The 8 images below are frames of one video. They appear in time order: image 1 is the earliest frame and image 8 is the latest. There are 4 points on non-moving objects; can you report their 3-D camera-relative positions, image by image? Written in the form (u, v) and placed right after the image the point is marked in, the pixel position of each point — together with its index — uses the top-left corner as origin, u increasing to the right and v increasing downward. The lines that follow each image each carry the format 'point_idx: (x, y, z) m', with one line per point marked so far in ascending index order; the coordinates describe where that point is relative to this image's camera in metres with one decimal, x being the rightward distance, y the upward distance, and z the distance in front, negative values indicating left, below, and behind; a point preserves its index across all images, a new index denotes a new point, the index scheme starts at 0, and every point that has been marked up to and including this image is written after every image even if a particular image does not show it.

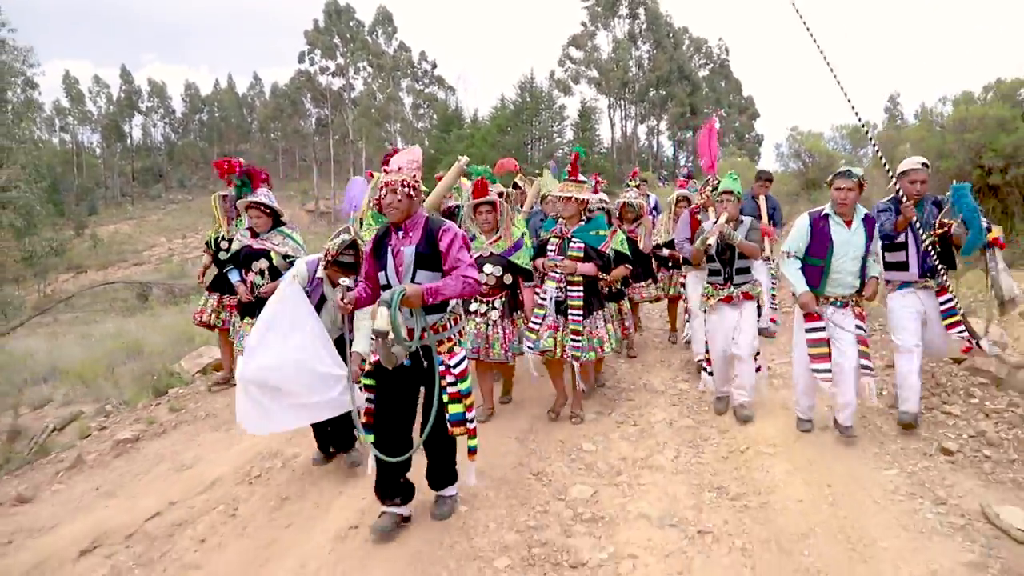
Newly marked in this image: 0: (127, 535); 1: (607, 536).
0: (-1.7, -1.1, +3.6) m
1: (+0.4, -1.1, +3.5) m
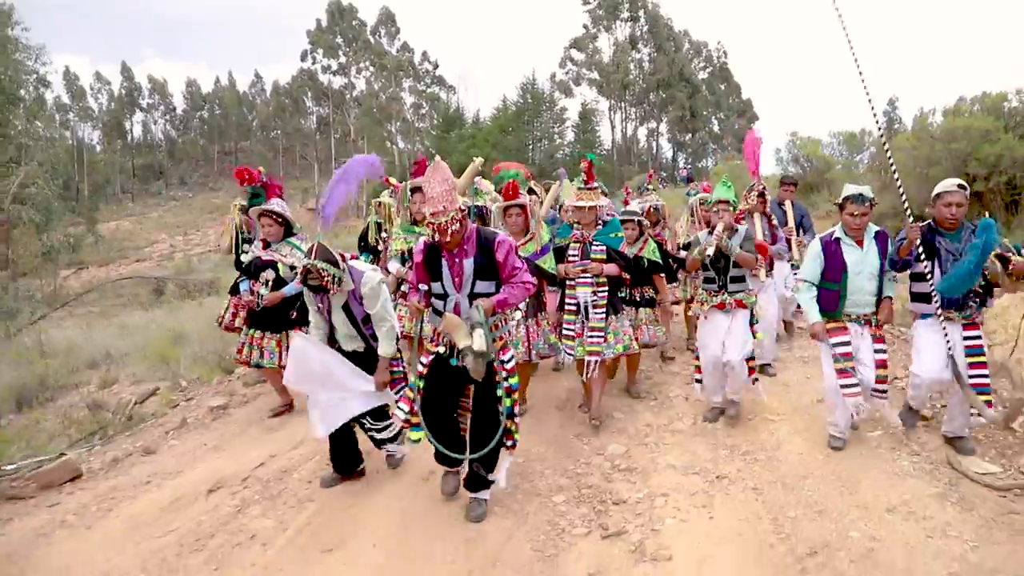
0: (-1.5, -1.0, +4.3) m
1: (+0.7, -1.0, +4.2) m
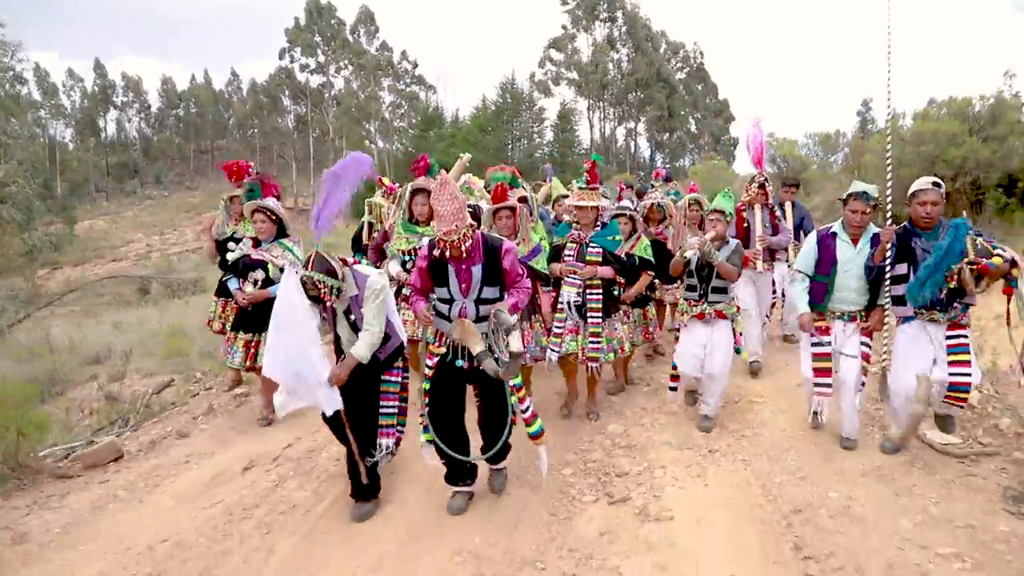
0: (-1.4, -1.0, +4.7) m
1: (+0.8, -1.0, +4.6) m
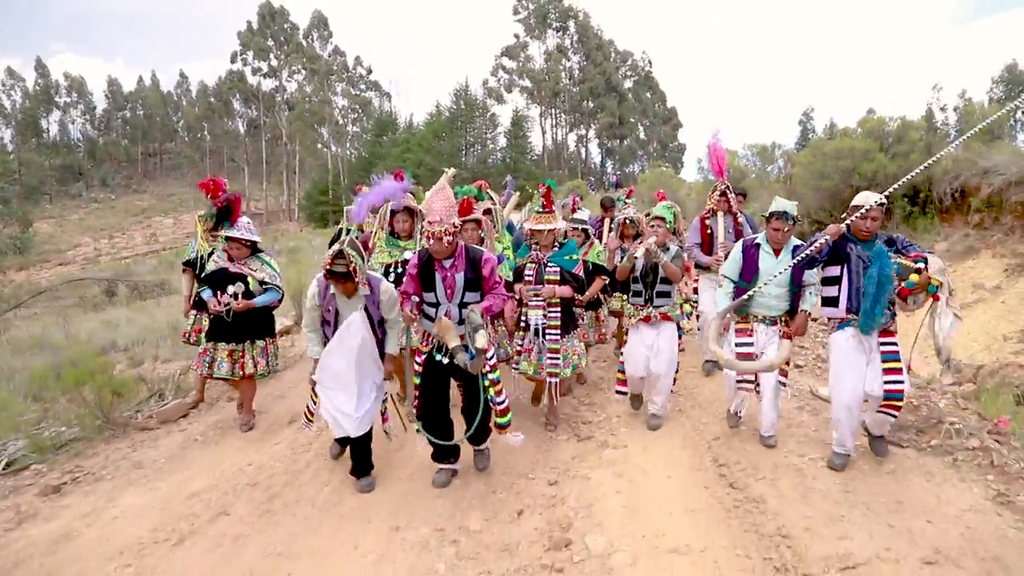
0: (-1.5, -0.9, +5.8) m
1: (+0.7, -0.9, +5.9) m
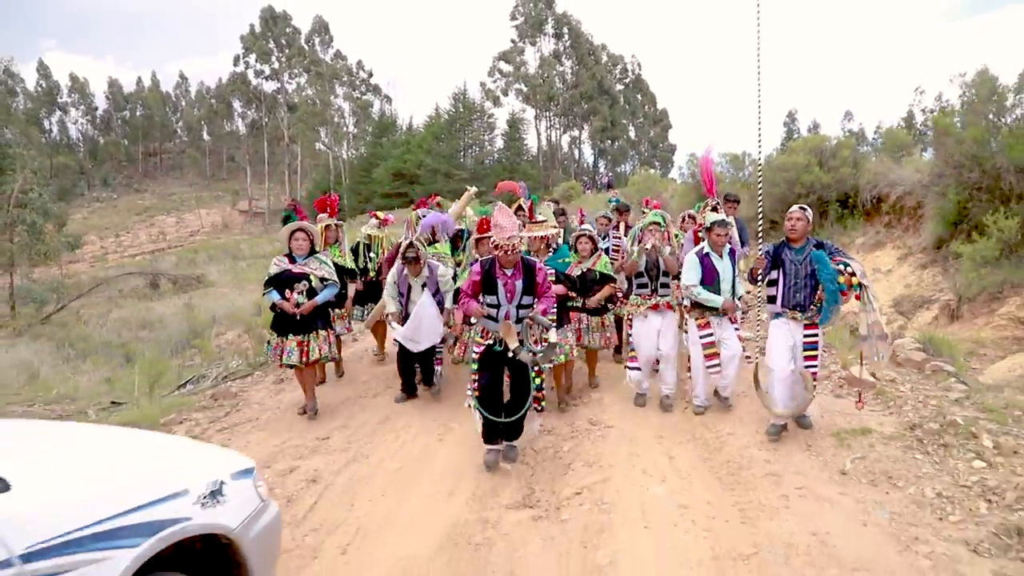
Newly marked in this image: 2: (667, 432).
0: (-1.2, -0.7, +9.0) m
1: (+1.0, -0.7, +9.1) m
2: (+1.1, -1.0, +5.7) m
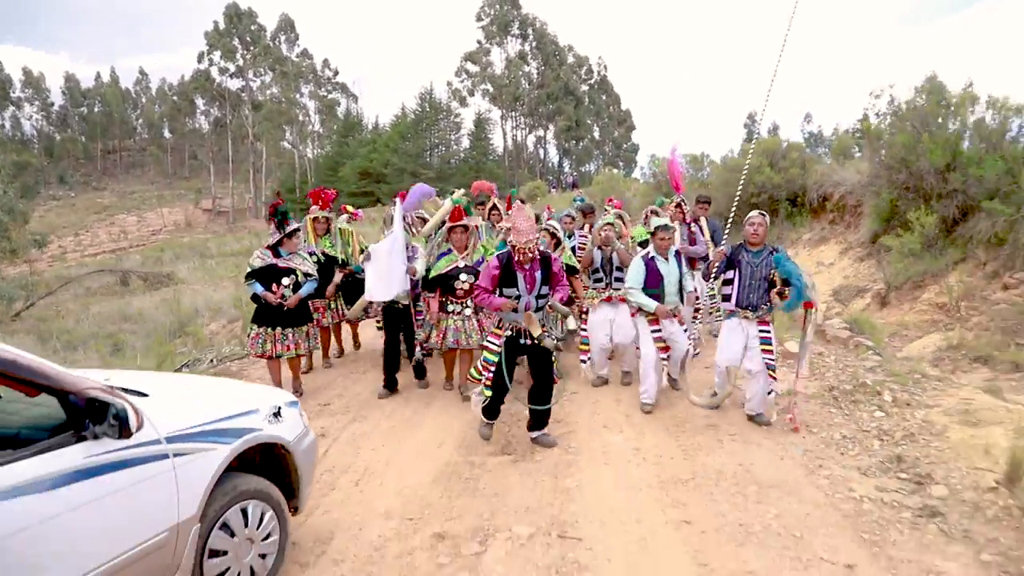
0: (-1.5, -0.6, +9.8) m
1: (+0.6, -0.6, +10.0) m
2: (+0.9, -0.9, +6.6) m
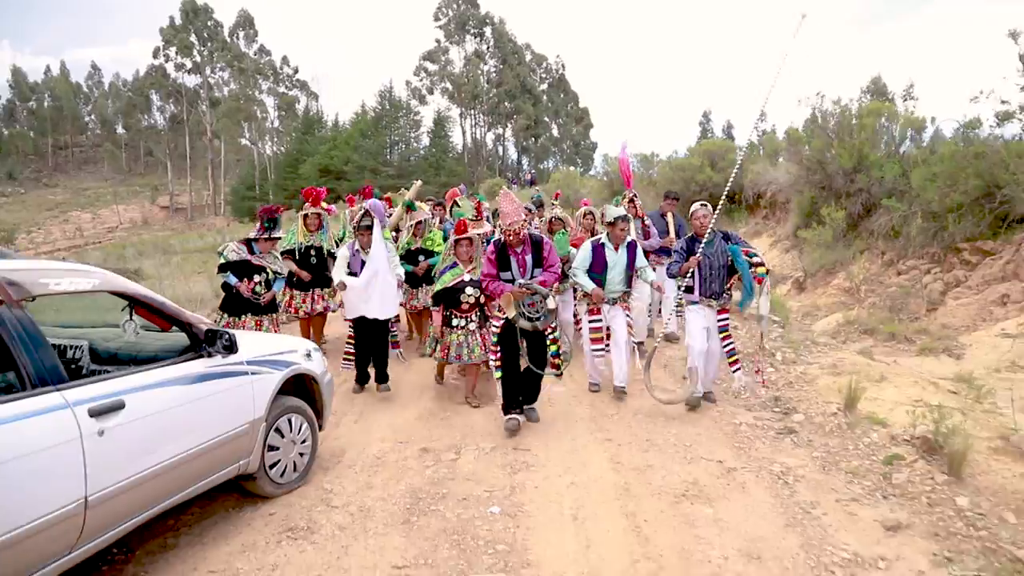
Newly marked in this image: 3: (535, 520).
0: (-2.0, -0.4, +10.9) m
1: (+0.1, -0.4, +11.2) m
2: (+0.6, -0.8, +7.9) m
3: (+0.1, -1.1, +3.7) m
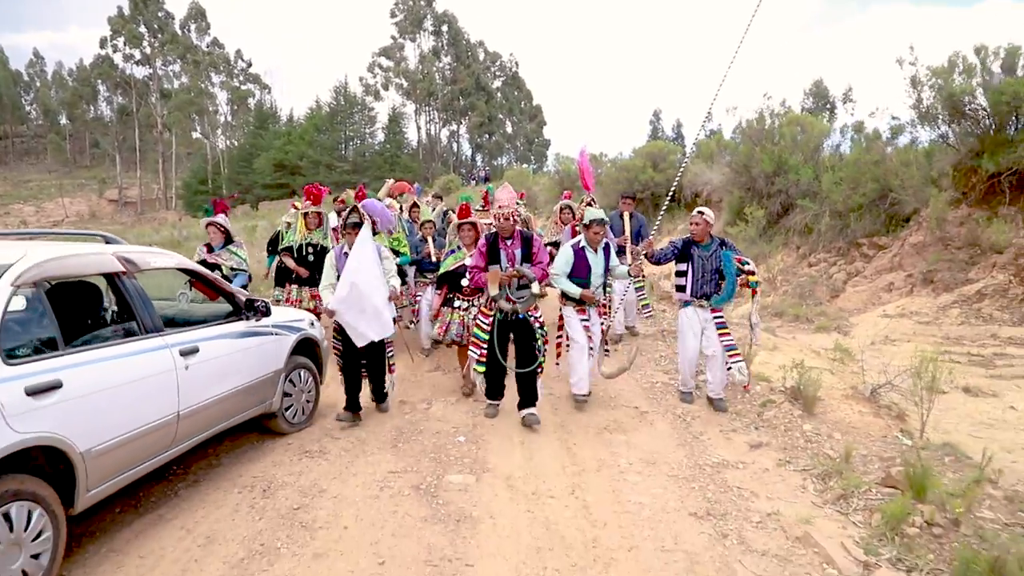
0: (-2.7, -0.3, +12.0) m
1: (-0.6, -0.2, +12.4) m
2: (+0.1, -0.6, +9.1) m
3: (-0.1, -1.0, +4.9) m
